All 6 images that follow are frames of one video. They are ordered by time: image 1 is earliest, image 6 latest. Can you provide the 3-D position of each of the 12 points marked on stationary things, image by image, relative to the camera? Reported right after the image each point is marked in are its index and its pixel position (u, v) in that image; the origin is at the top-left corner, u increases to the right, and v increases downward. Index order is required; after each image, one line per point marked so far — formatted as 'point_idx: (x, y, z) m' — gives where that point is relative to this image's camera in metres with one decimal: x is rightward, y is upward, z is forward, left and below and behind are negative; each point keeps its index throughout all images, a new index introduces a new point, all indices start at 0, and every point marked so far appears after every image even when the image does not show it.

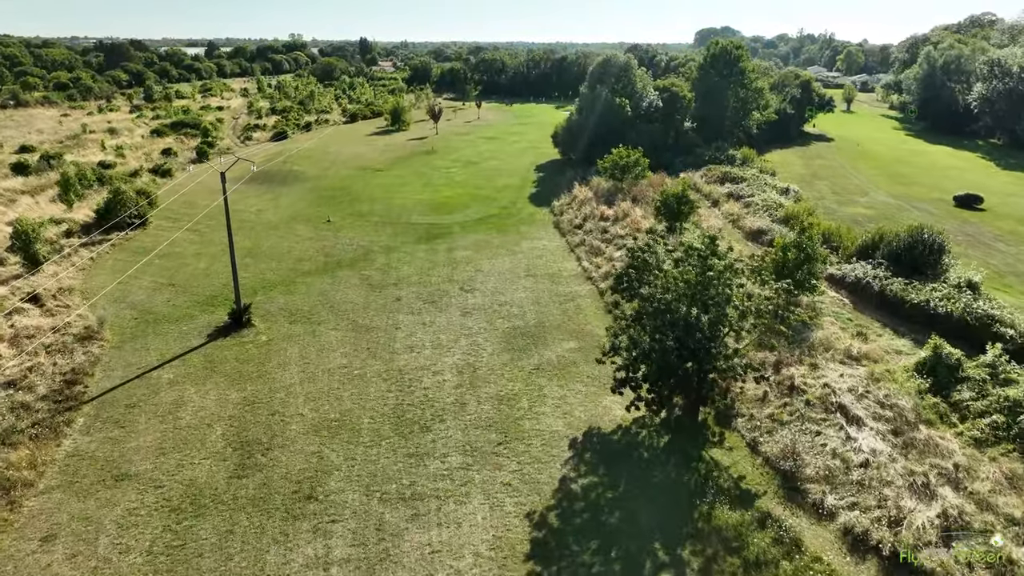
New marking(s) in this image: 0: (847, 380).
0: (+9.8, -2.7, +19.1) m
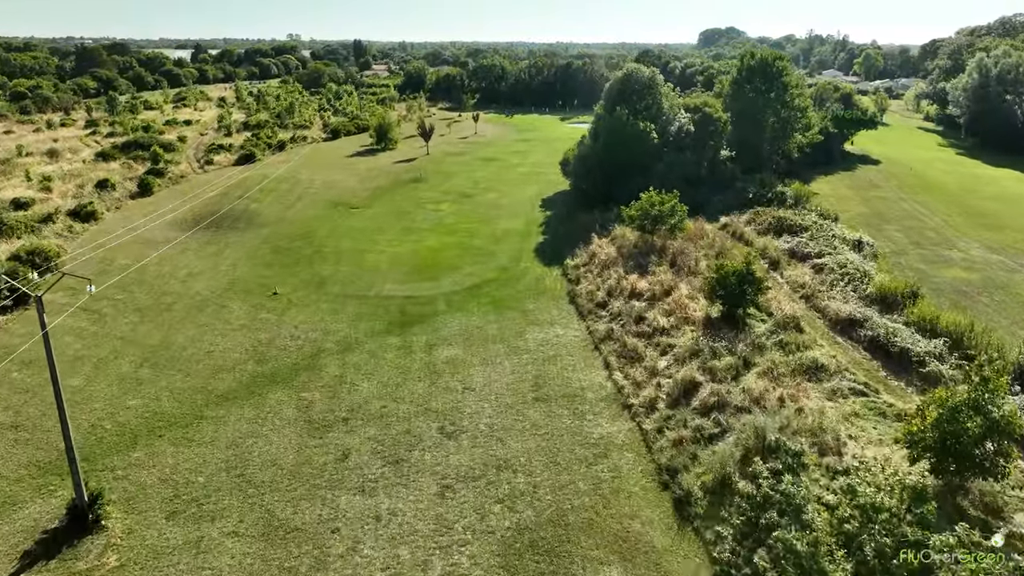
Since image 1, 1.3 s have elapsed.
0: (+9.9, -7.1, +9.8) m
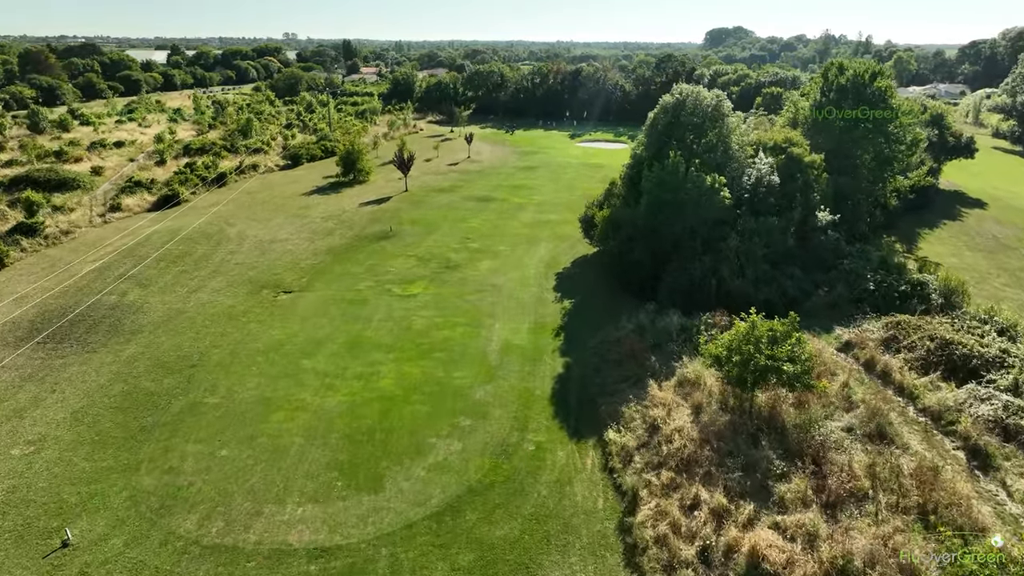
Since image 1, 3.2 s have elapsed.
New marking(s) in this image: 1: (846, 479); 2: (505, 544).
0: (+10.0, -13.2, -4.7) m
1: (+8.8, -5.0, +17.1) m
2: (-0.2, -6.5, +16.5) m
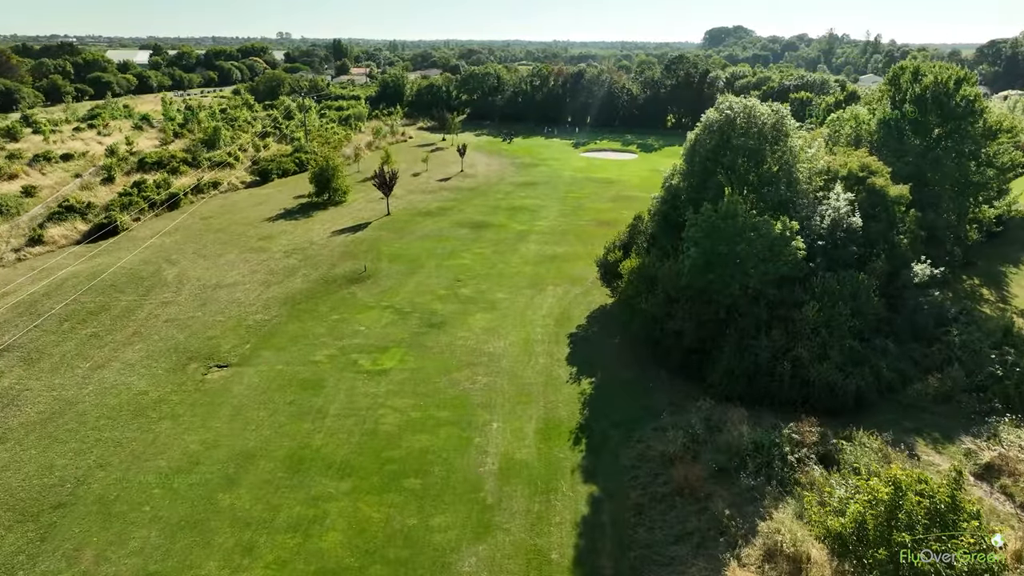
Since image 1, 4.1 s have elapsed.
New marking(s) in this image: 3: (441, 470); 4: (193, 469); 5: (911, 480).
0: (+10.3, -16.1, -12.2) m
1: (+9.0, -7.9, +9.6) m
2: (0.0, -9.4, +9.0) m
3: (-2.1, -5.2, +19.2) m
4: (-9.4, -5.4, +19.1) m
5: (+8.2, -4.0, +13.2) m
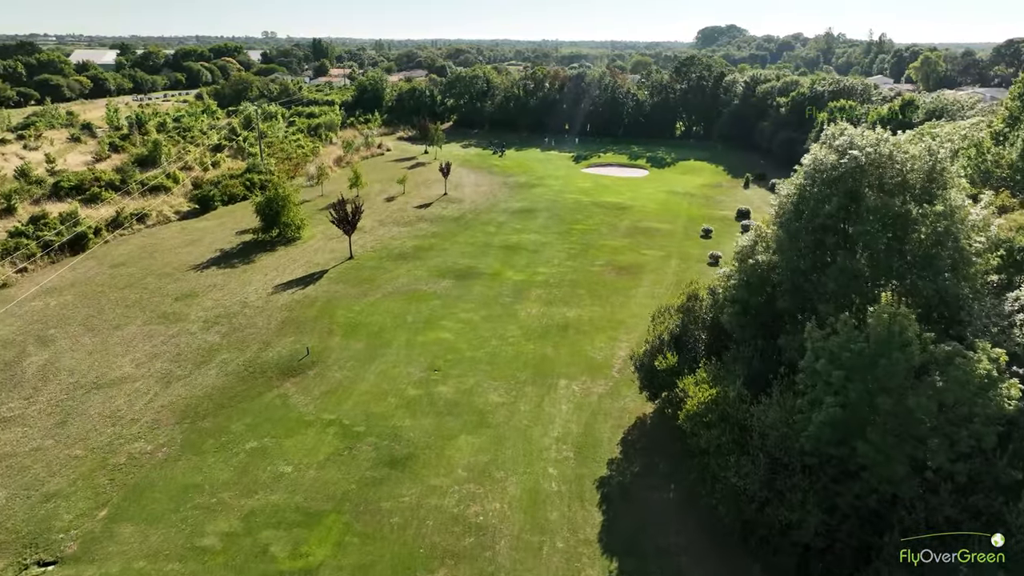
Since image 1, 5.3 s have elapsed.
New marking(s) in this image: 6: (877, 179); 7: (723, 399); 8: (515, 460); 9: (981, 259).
0: (+11.1, -19.6, -21.6) m
1: (+9.3, -11.5, +0.1) m
2: (+0.3, -13.0, -0.6) m
3: (-1.9, -8.9, +9.5) m
4: (-9.3, -9.0, +9.4) m
5: (+8.5, -7.6, +3.8) m
6: (+9.1, +2.9, +15.7) m
7: (+5.1, -2.7, +15.5) m
8: (+0.1, -5.2, +20.0) m
9: (+11.6, +0.8, +16.0) m
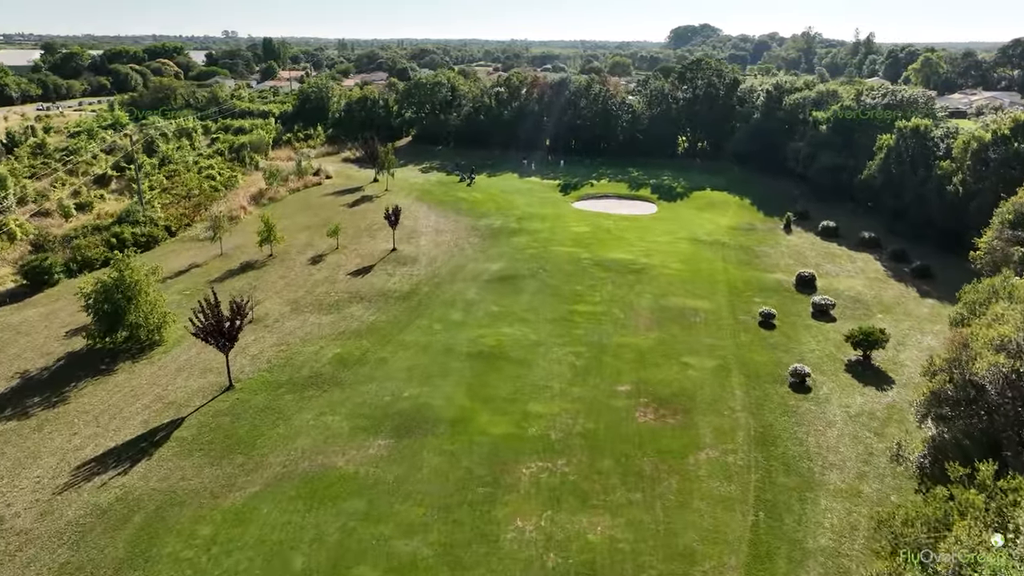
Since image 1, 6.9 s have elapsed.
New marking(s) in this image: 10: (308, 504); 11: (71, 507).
0: (+13.0, -24.8, -35.0) m
1: (+10.2, -16.6, -13.3) m
2: (+1.3, -18.3, -14.5) m
3: (-1.4, -14.2, -4.4) m
4: (-8.8, -14.4, -4.9) m
5: (+9.1, -12.7, -9.7) m
6: (+9.1, -2.3, +2.2) m
7: (+5.2, -7.9, +1.8) m
8: (0.0, -10.5, +6.1) m
9: (+11.6, -4.3, +2.6) m
10: (-5.5, -6.0, +17.8) m
11: (-12.0, -5.9, +17.6) m
